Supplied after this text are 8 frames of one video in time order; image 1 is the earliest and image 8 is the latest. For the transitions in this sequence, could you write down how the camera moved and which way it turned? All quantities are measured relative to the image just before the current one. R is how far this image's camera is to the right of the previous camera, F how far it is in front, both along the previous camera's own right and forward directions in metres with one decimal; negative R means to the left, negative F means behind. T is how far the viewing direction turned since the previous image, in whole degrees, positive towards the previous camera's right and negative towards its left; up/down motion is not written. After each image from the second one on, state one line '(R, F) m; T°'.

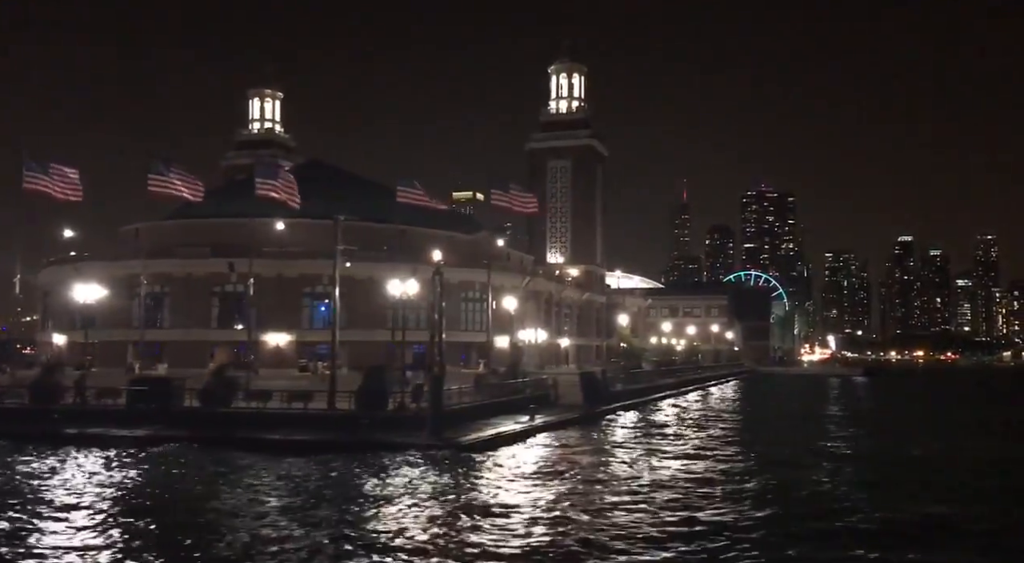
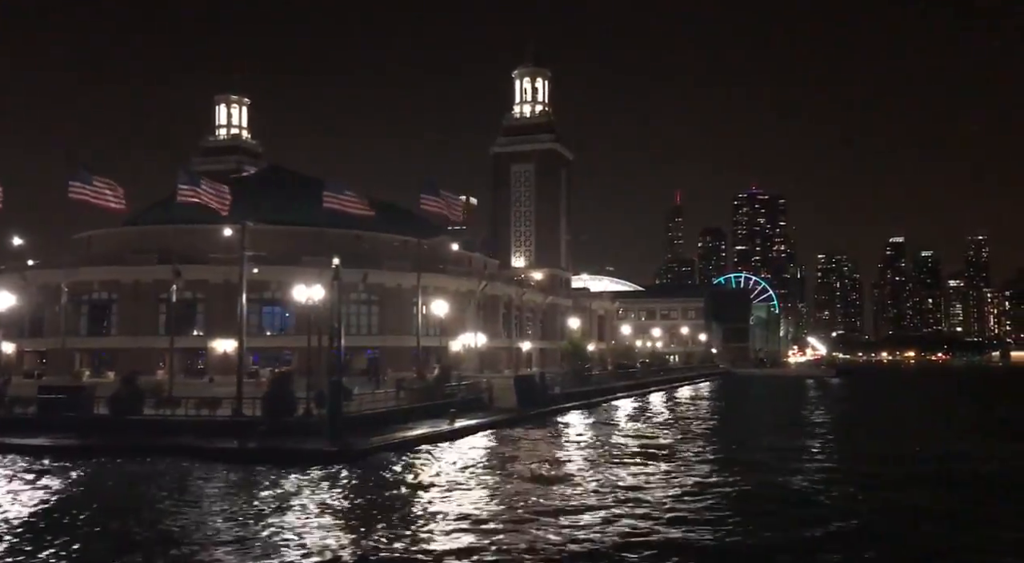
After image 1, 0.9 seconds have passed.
(+2.1, -0.1) m; +1°
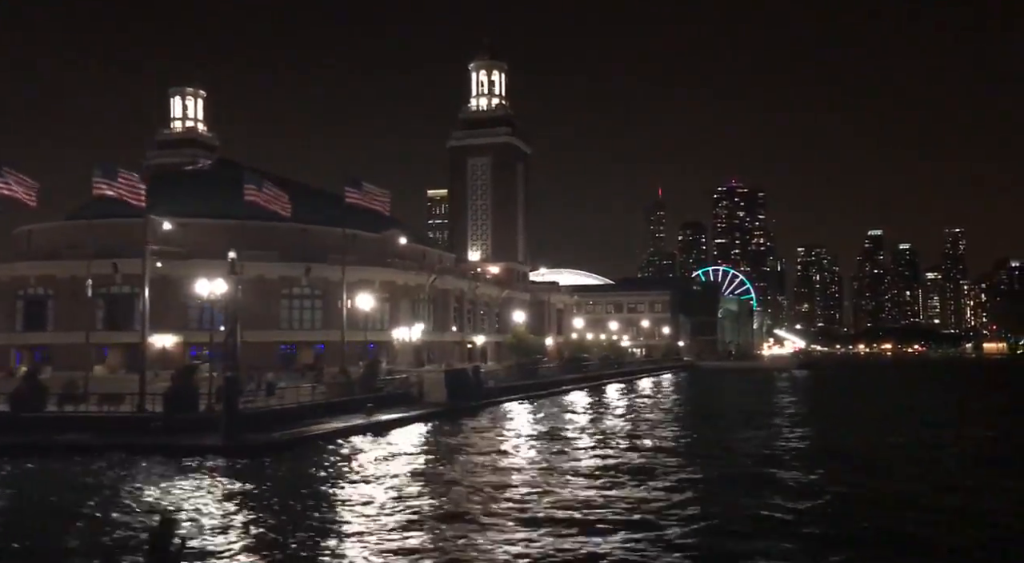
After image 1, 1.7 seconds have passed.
(+1.7, +0.2) m; +1°
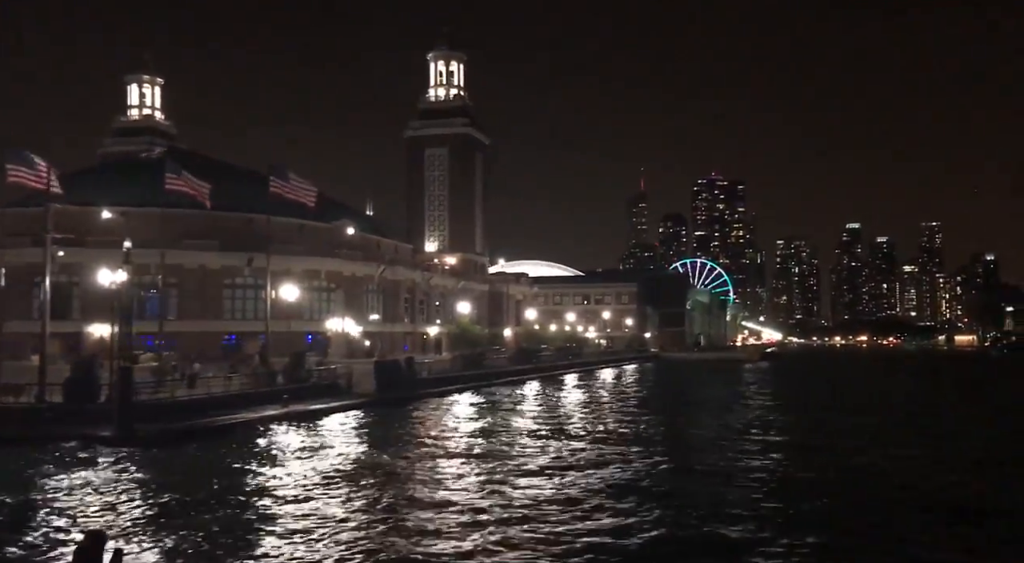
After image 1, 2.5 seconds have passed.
(+1.8, 0.0) m; +1°
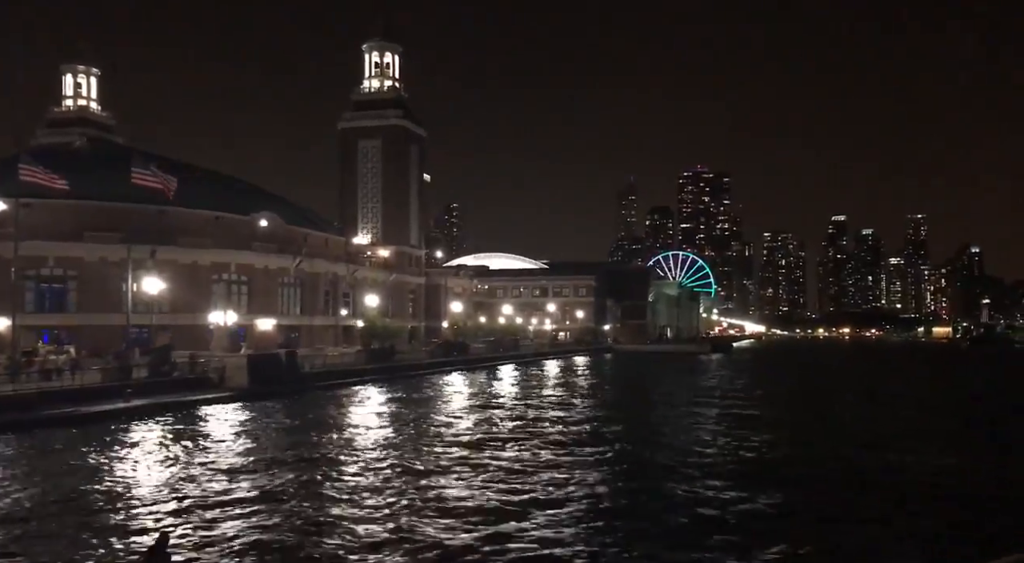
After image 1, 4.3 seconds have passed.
(+3.9, +0.1) m; +1°
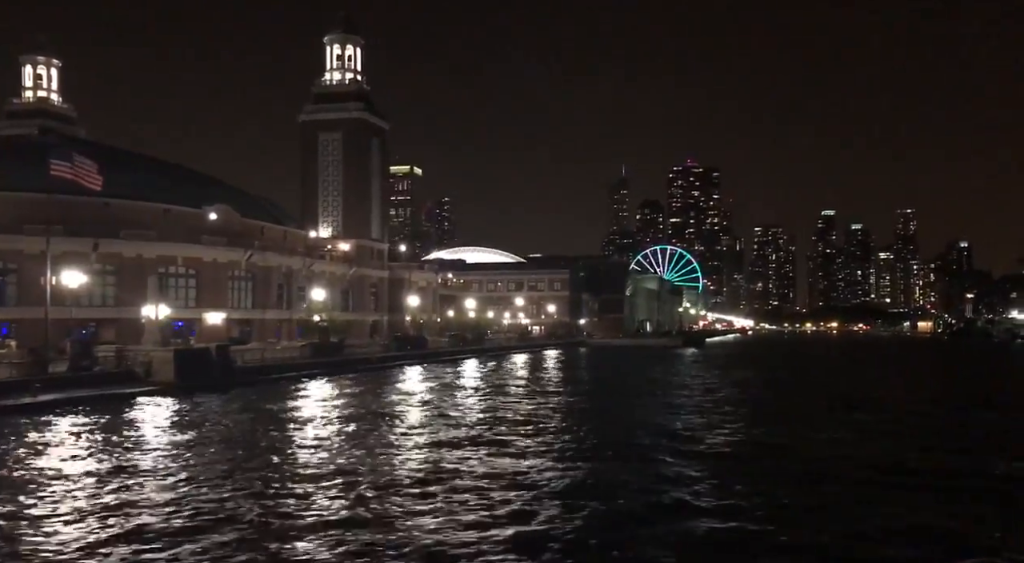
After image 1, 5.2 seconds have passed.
(+2.1, +0.2) m; +1°
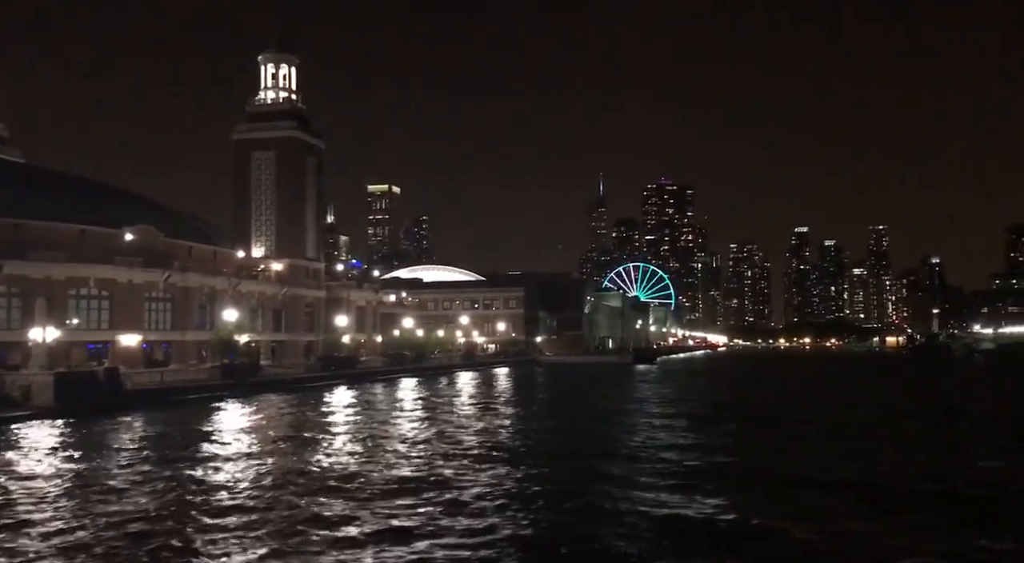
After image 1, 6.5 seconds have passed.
(+3.0, +0.2) m; +2°
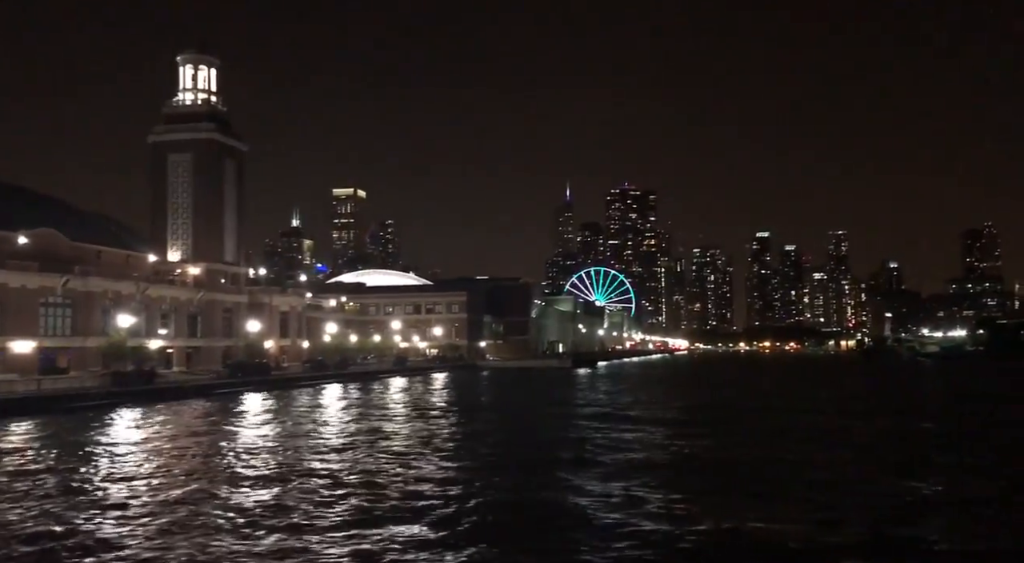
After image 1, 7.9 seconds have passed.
(+3.1, +0.5) m; +2°
